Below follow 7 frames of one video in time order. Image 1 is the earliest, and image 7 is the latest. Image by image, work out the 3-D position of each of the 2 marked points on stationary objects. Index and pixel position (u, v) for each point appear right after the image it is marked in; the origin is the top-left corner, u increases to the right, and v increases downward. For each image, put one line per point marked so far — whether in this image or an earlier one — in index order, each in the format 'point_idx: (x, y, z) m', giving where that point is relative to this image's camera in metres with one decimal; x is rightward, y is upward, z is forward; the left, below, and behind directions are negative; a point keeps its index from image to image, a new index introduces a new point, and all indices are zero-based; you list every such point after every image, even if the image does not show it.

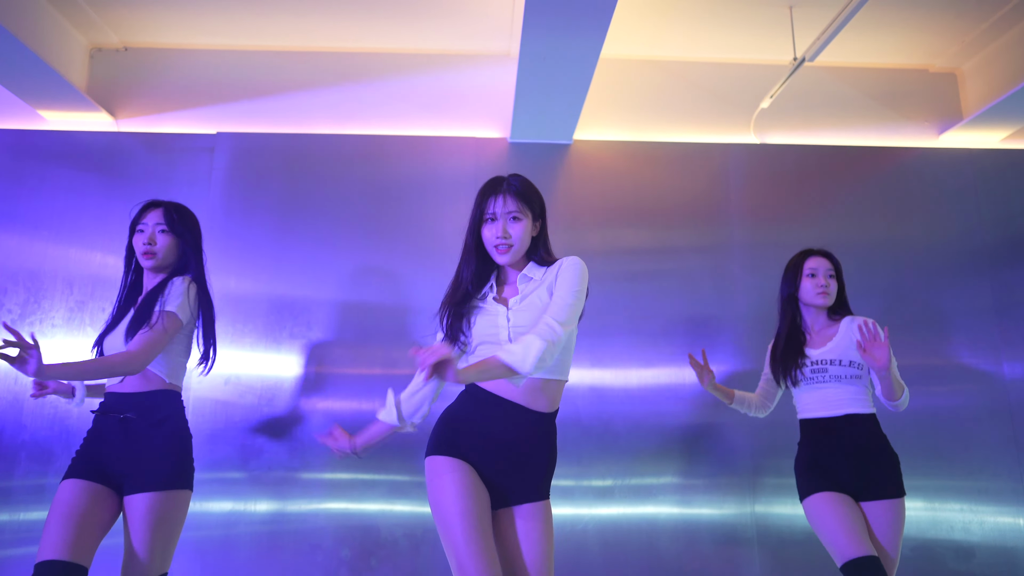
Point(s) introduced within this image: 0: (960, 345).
0: (+2.0, -0.3, +3.1) m
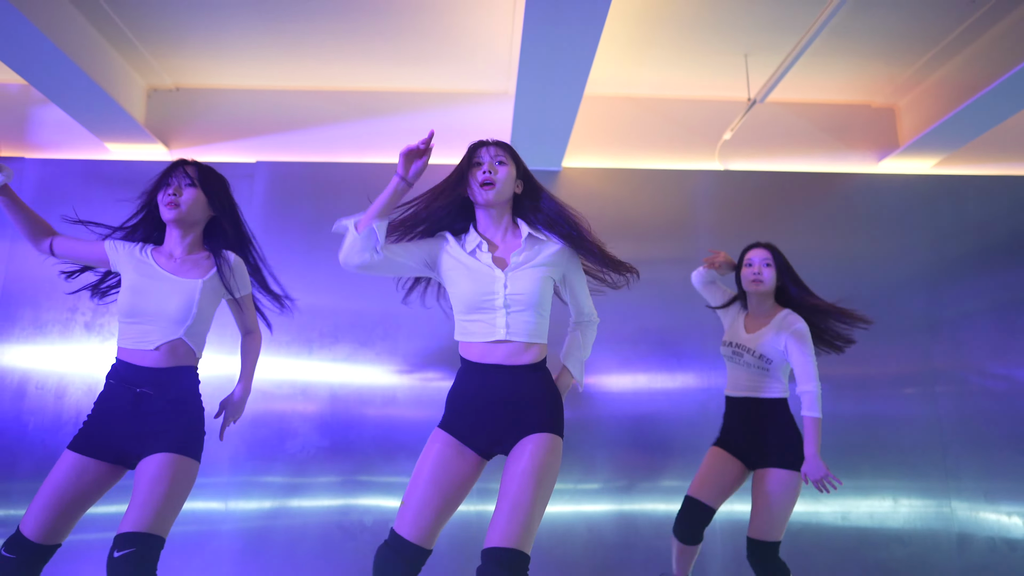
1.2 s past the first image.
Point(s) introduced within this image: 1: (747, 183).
0: (+2.0, -0.3, +3.5) m
1: (+1.3, +0.6, +3.7) m
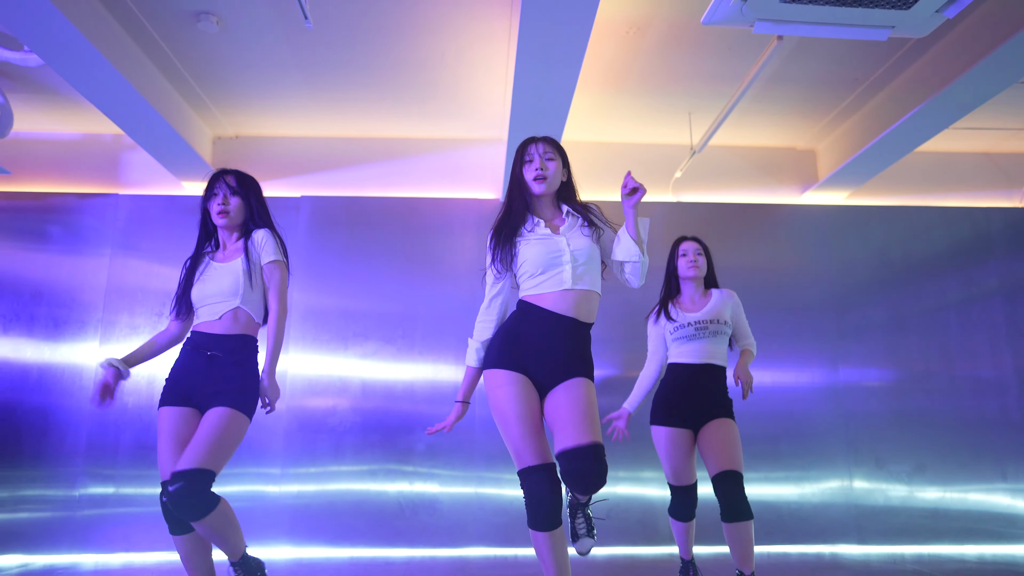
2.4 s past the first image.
0: (+1.9, -0.4, +4.4) m
1: (+1.2, +0.5, +4.6) m
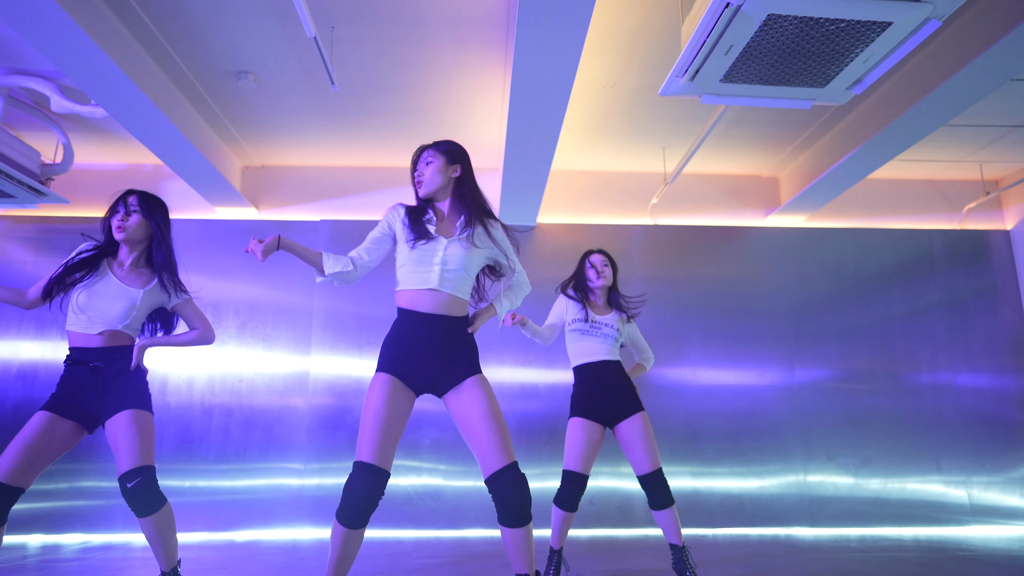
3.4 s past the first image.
0: (+1.9, -0.5, +5.0) m
1: (+1.2, +0.4, +5.2) m
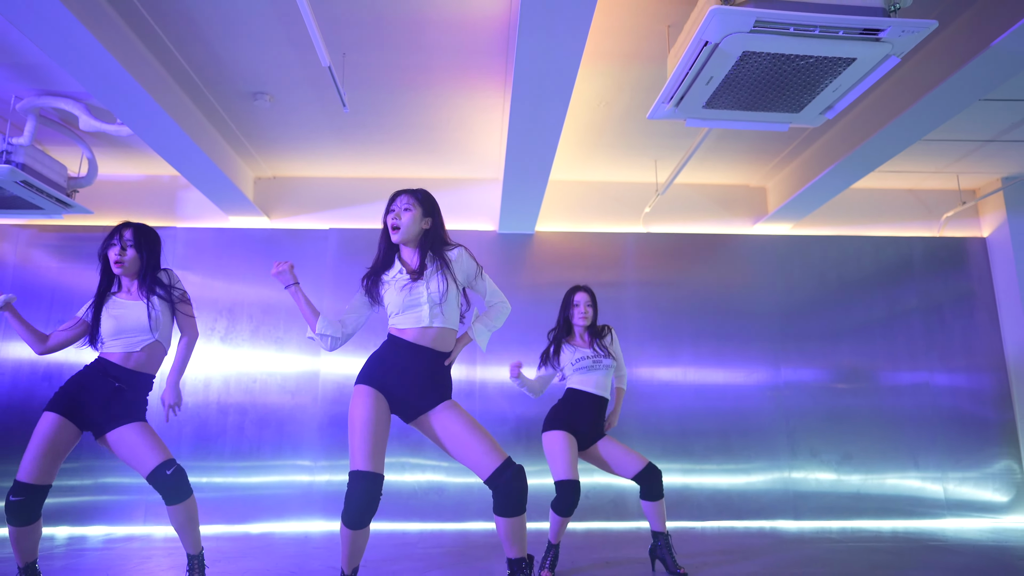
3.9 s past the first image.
0: (+1.9, -0.5, +5.2) m
1: (+1.2, +0.4, +5.4) m
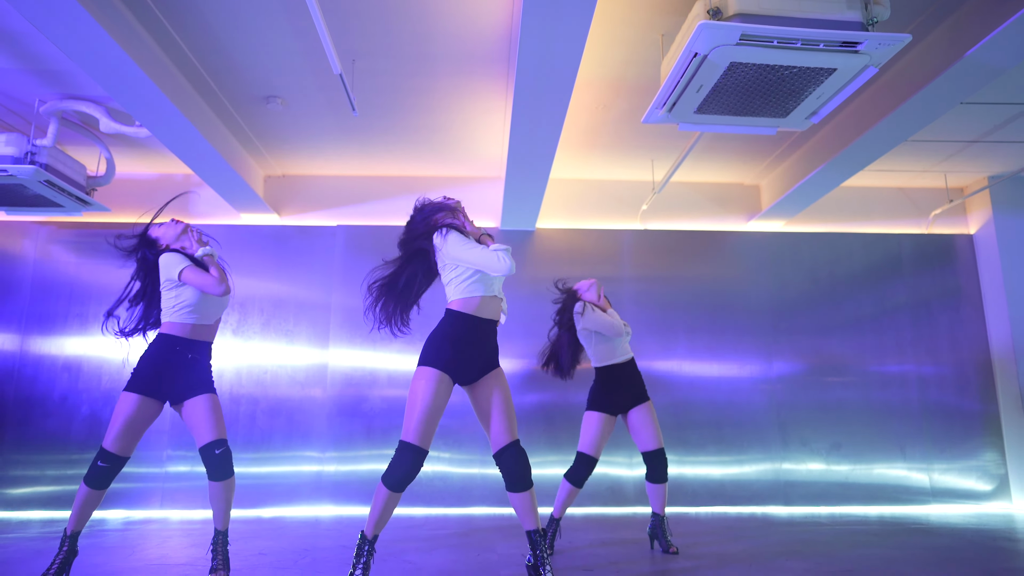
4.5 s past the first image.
0: (+1.9, -0.5, +5.4) m
1: (+1.2, +0.4, +5.6) m
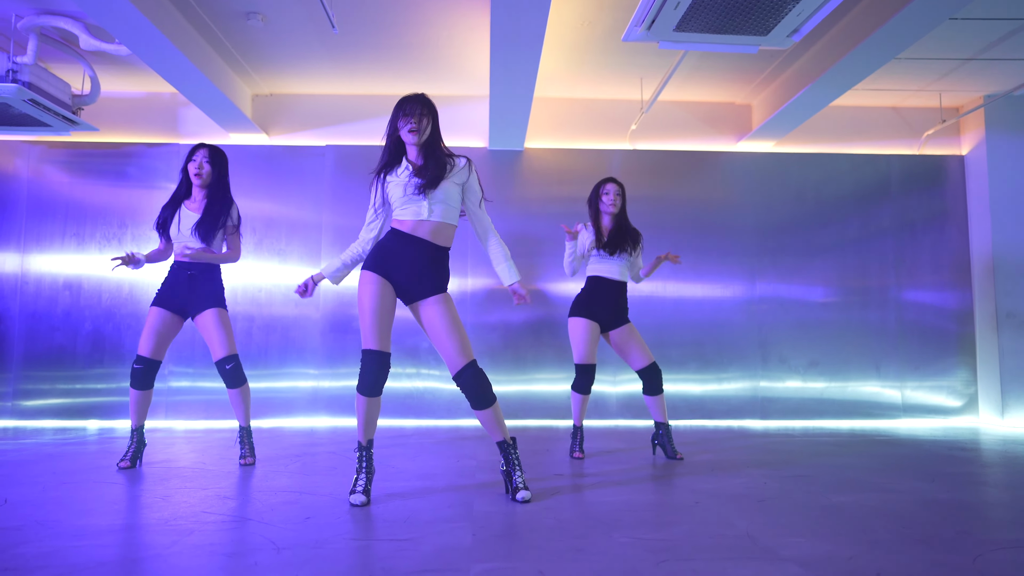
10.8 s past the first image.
0: (+1.8, +0.1, +5.5) m
1: (+1.1, +1.1, +5.6) m
